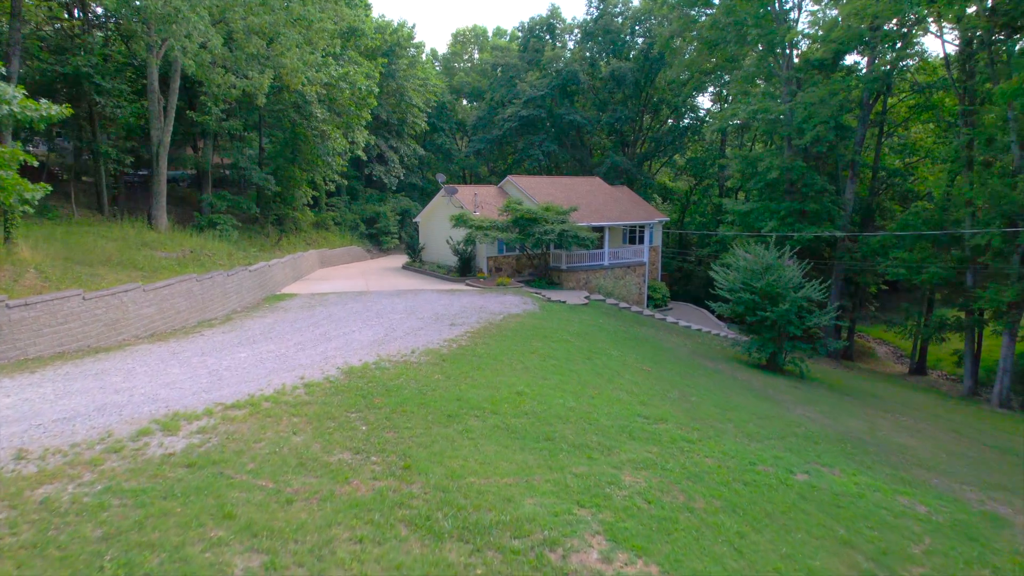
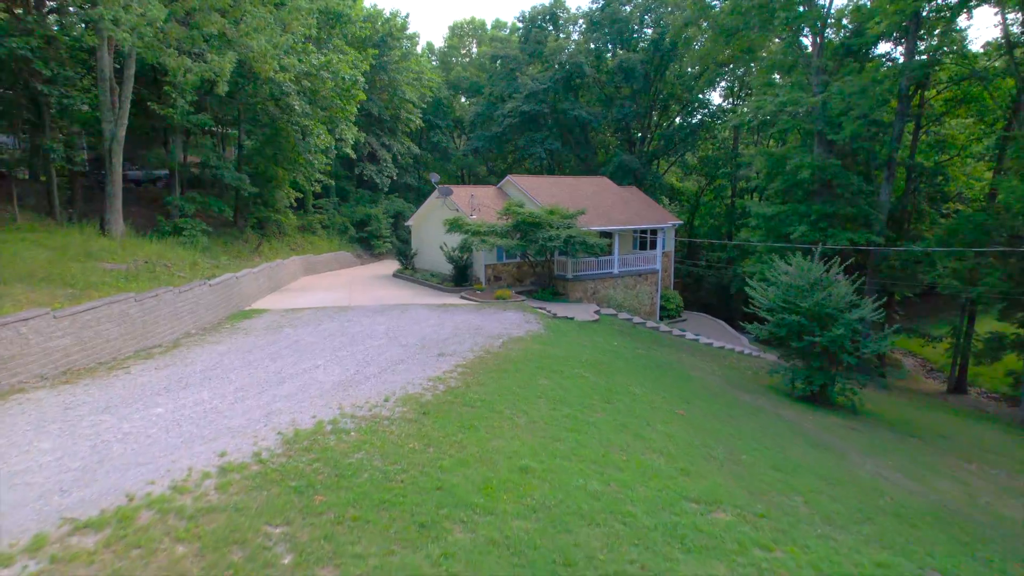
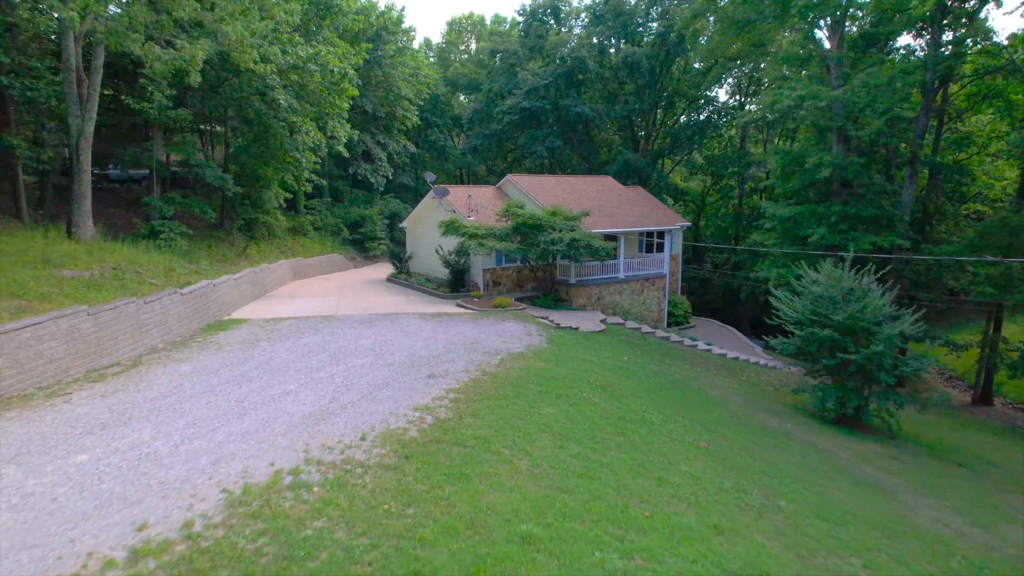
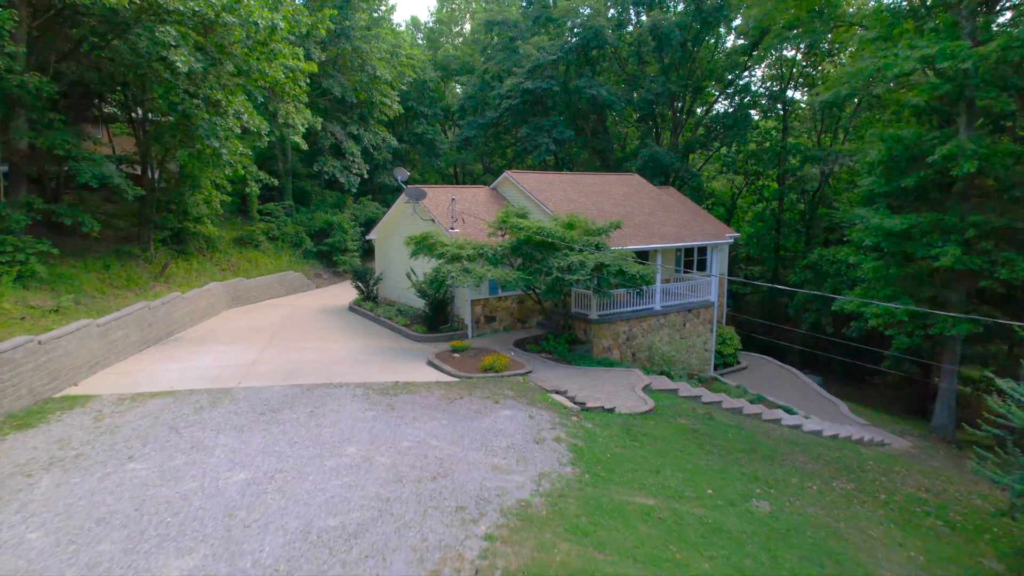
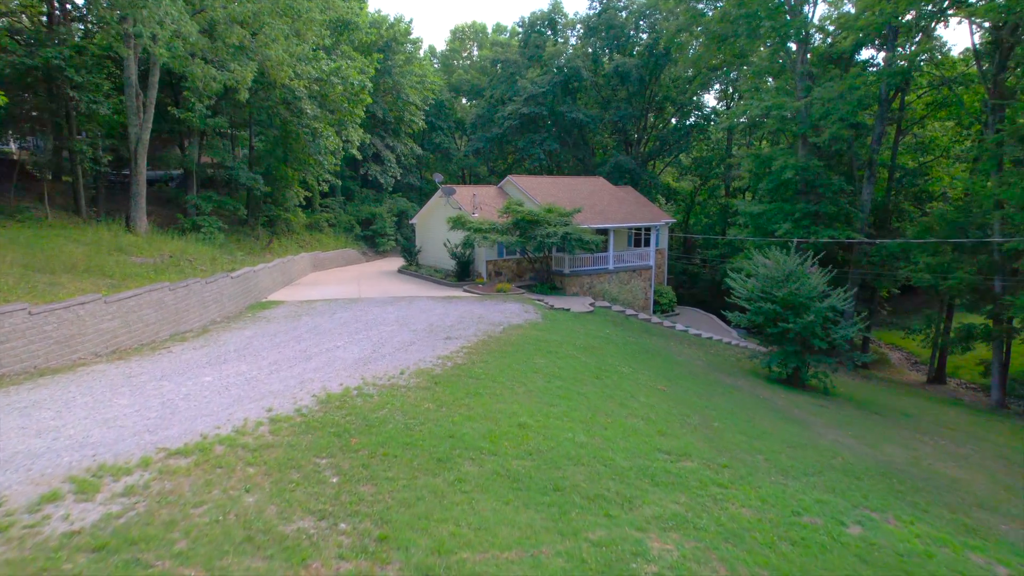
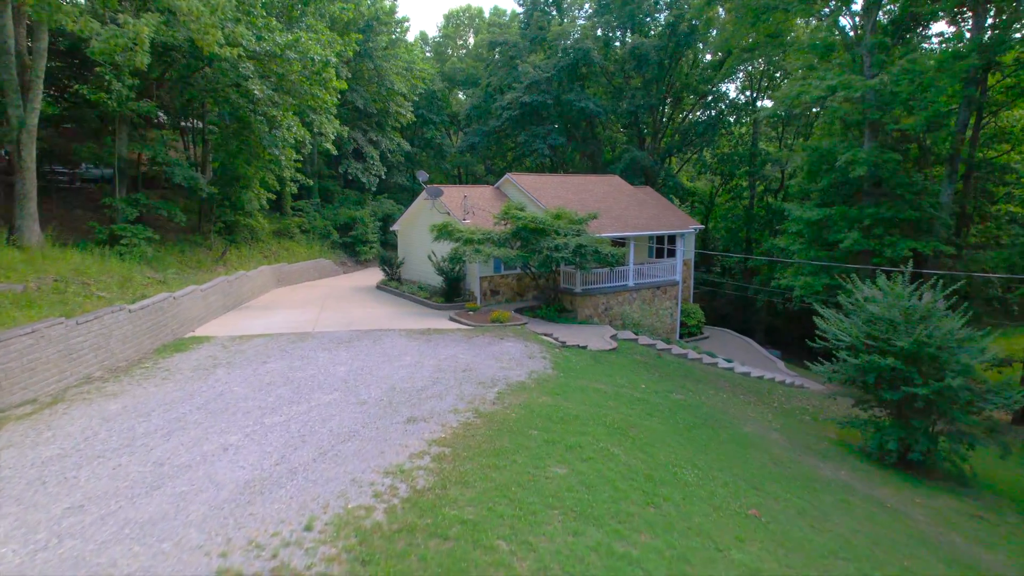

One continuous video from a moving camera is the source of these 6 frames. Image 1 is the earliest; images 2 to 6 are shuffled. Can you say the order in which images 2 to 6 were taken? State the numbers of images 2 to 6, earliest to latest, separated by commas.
5, 2, 3, 6, 4
